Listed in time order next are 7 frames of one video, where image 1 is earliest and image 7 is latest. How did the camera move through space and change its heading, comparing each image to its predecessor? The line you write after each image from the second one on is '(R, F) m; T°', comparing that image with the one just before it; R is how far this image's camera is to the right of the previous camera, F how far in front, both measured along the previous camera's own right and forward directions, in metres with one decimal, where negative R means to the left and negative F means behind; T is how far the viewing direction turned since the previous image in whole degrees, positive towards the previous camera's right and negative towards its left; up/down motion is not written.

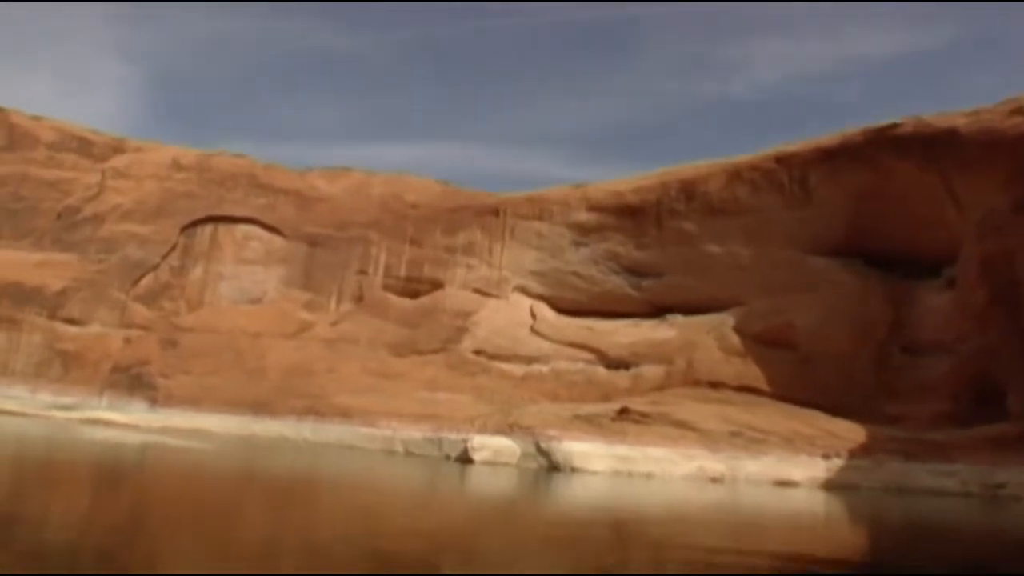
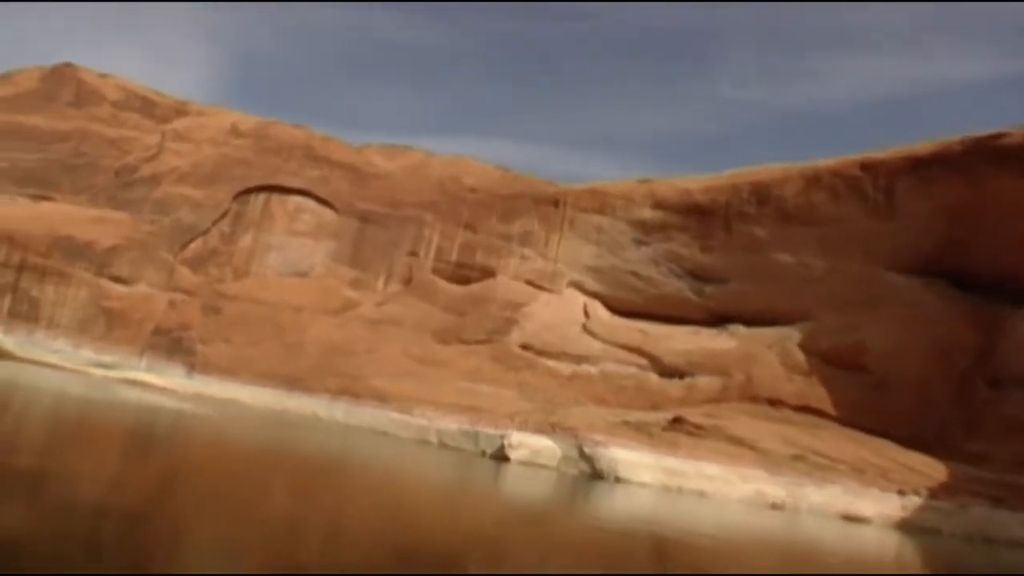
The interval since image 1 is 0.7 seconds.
(0.0, +1.1) m; -4°
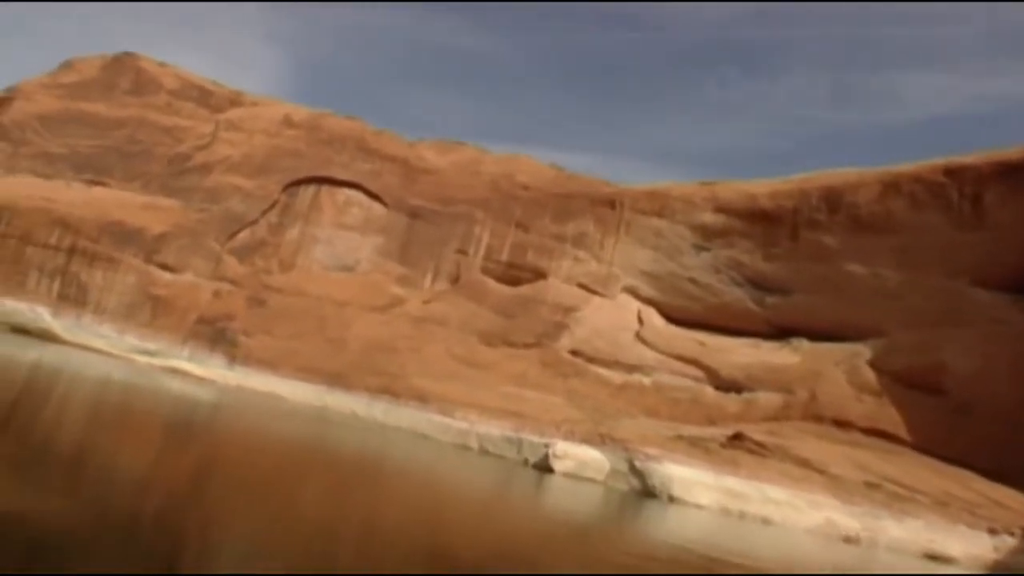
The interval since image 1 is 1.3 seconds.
(0.0, +1.0) m; -4°
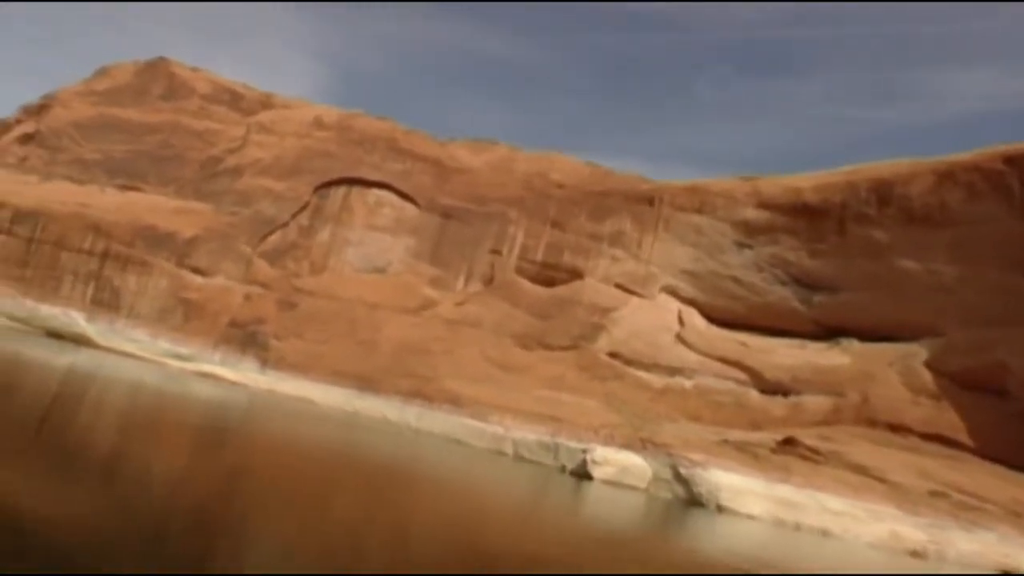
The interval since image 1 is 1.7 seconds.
(0.0, +0.6) m; -3°
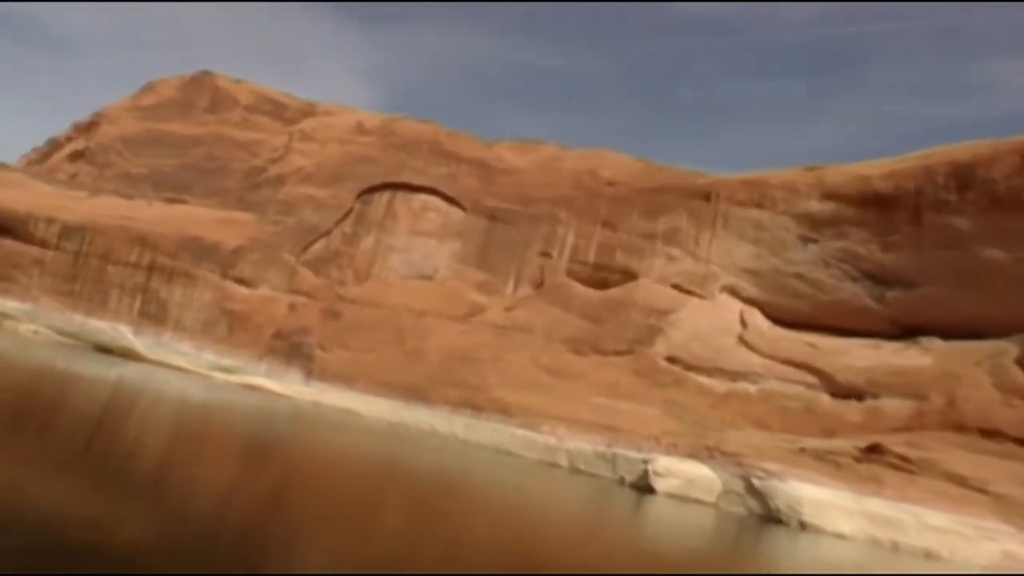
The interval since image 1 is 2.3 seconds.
(0.0, +1.0) m; -4°
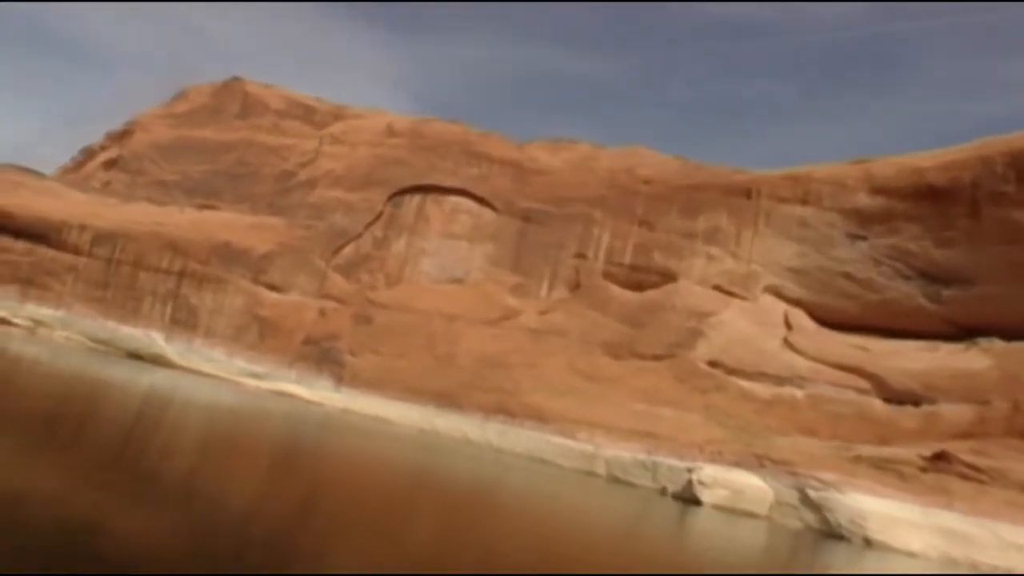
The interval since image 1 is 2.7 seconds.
(0.0, +0.6) m; -3°
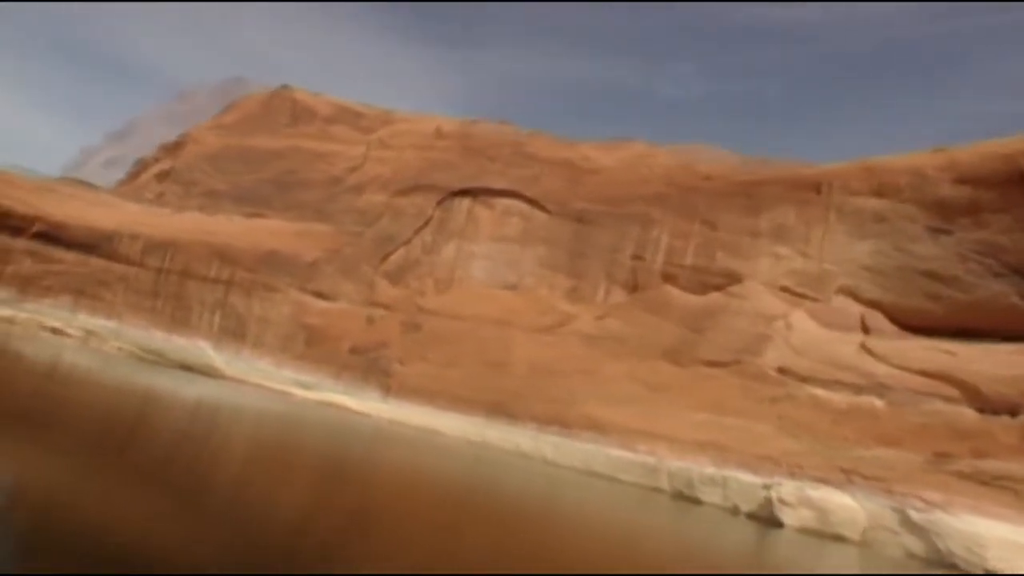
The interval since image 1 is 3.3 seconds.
(0.0, +0.9) m; -4°
